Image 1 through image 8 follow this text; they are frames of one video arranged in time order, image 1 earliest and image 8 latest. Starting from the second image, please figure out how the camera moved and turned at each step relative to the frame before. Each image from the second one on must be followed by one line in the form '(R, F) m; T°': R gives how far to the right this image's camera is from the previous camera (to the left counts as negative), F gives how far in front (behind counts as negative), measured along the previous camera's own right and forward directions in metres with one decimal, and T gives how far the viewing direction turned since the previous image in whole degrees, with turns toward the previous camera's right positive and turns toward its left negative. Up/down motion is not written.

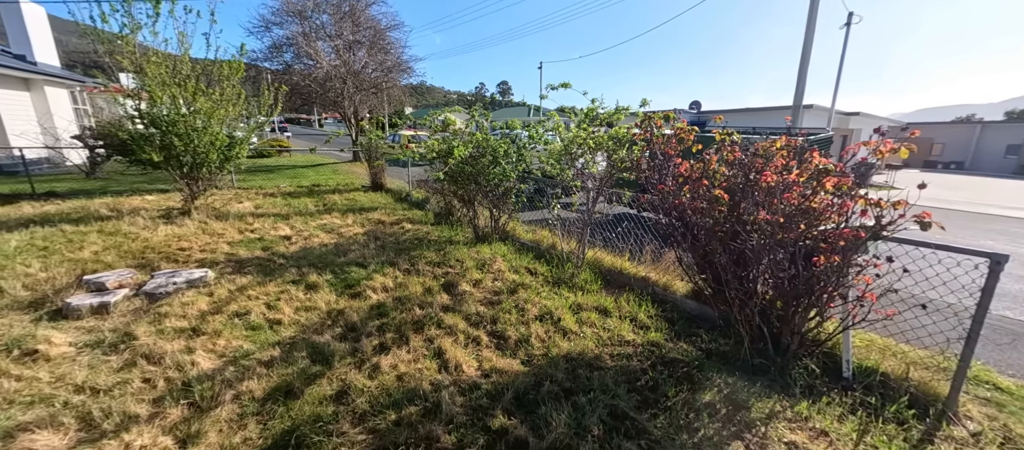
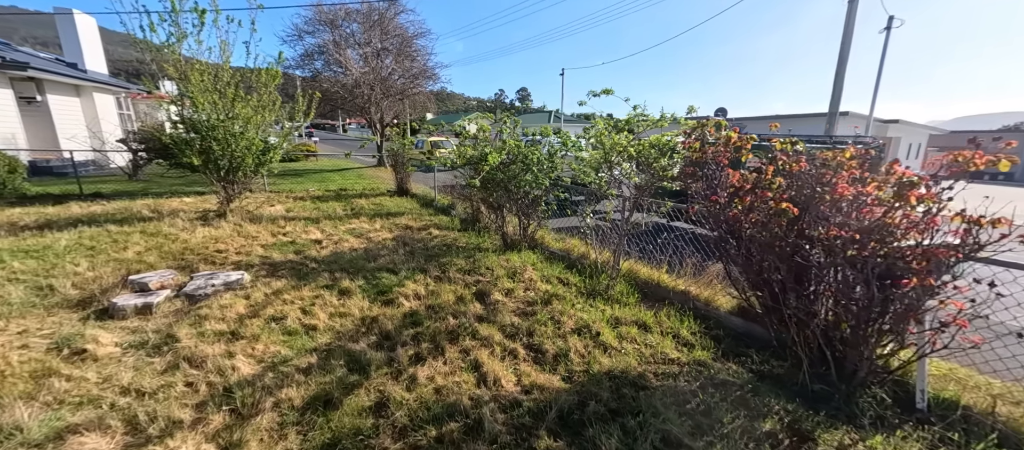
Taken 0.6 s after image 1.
(-0.1, +0.1) m; -3°
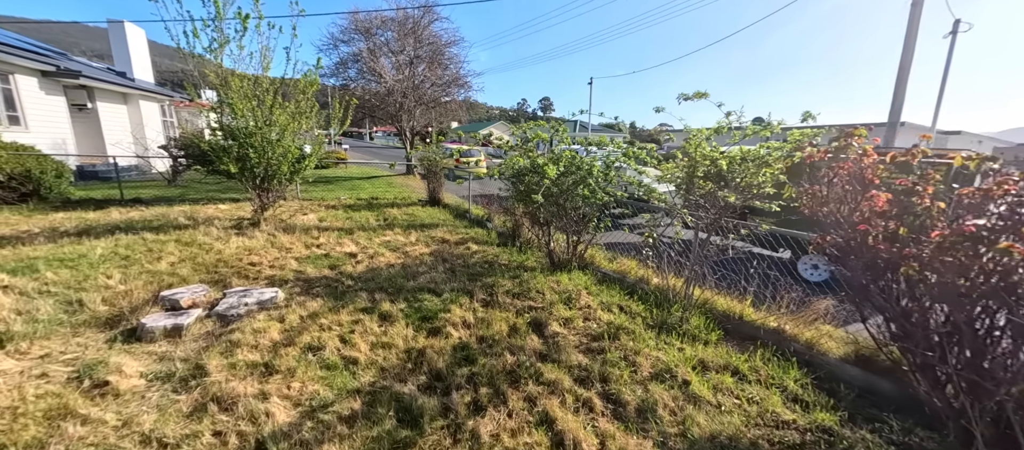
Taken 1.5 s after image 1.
(-0.3, +0.4) m; -3°
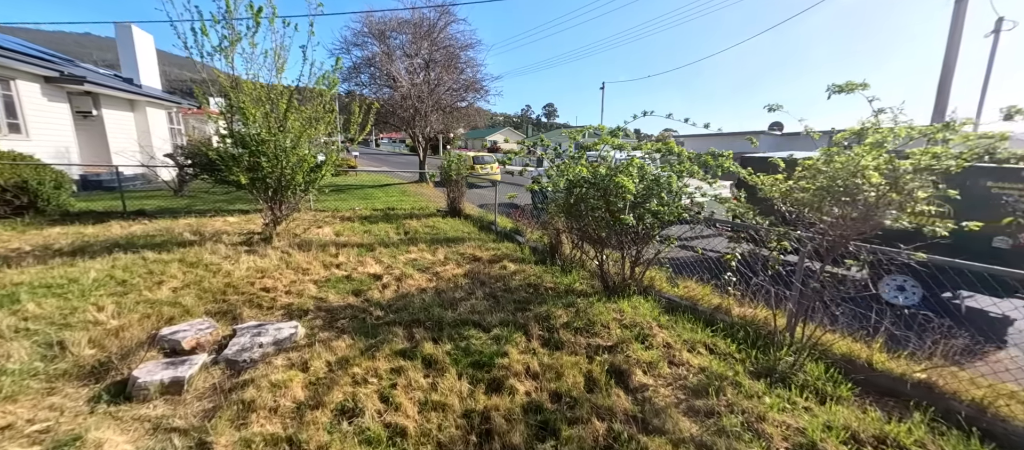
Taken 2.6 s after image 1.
(-0.4, +0.5) m; -1°
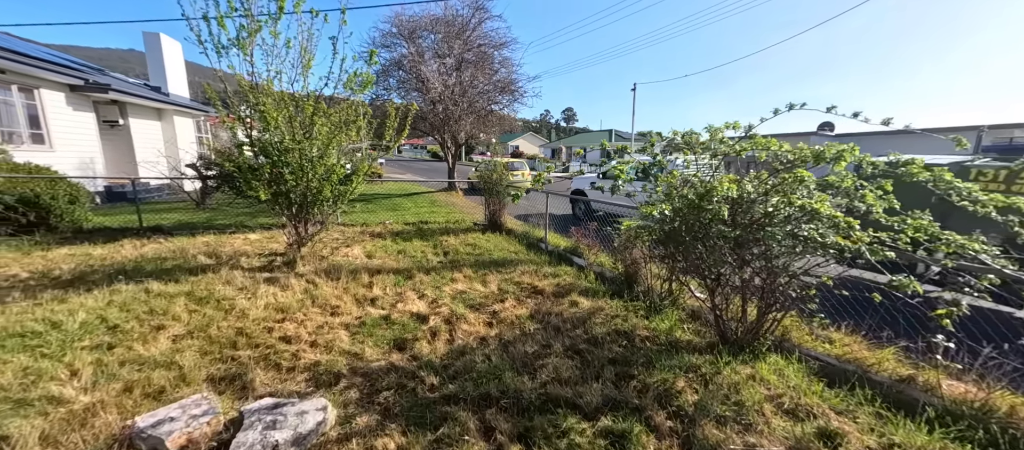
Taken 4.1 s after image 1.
(-0.5, +0.9) m; -3°
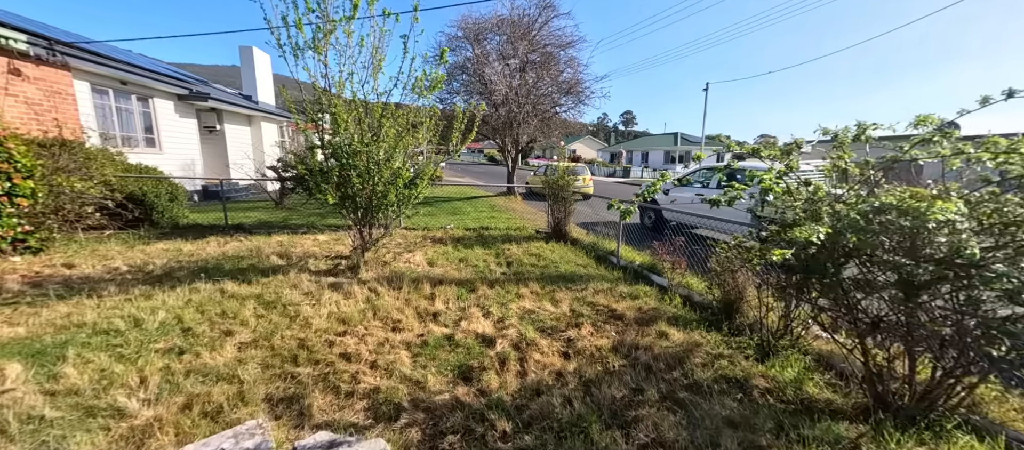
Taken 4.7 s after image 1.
(-0.2, +0.4) m; -8°
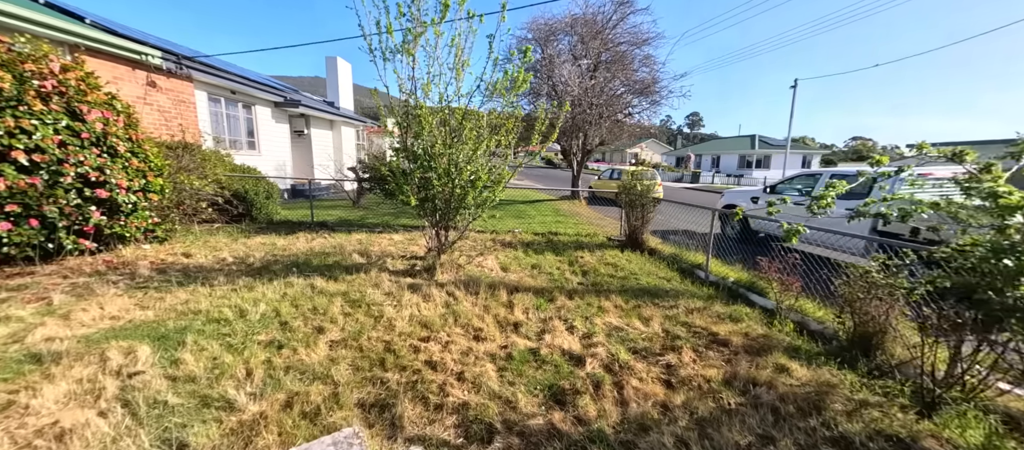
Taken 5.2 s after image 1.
(-0.3, +0.2) m; -9°
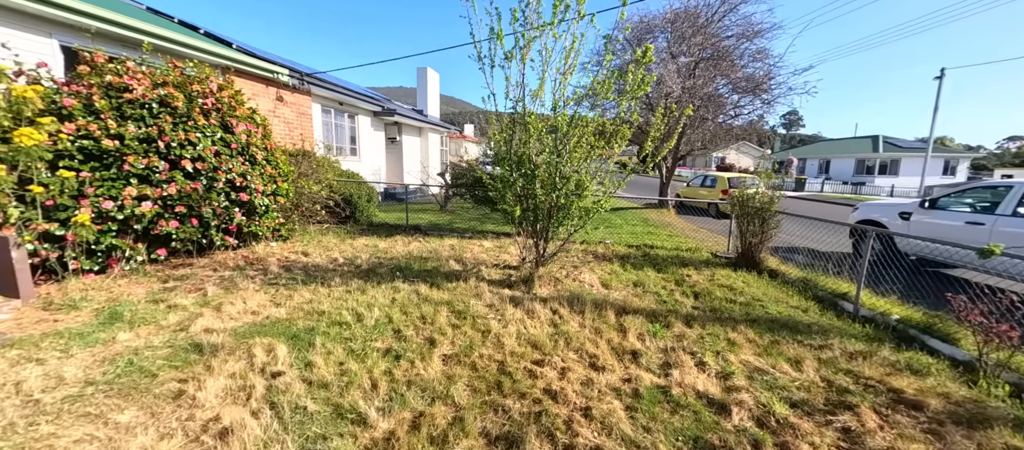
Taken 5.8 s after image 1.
(-0.4, +0.2) m; -11°
